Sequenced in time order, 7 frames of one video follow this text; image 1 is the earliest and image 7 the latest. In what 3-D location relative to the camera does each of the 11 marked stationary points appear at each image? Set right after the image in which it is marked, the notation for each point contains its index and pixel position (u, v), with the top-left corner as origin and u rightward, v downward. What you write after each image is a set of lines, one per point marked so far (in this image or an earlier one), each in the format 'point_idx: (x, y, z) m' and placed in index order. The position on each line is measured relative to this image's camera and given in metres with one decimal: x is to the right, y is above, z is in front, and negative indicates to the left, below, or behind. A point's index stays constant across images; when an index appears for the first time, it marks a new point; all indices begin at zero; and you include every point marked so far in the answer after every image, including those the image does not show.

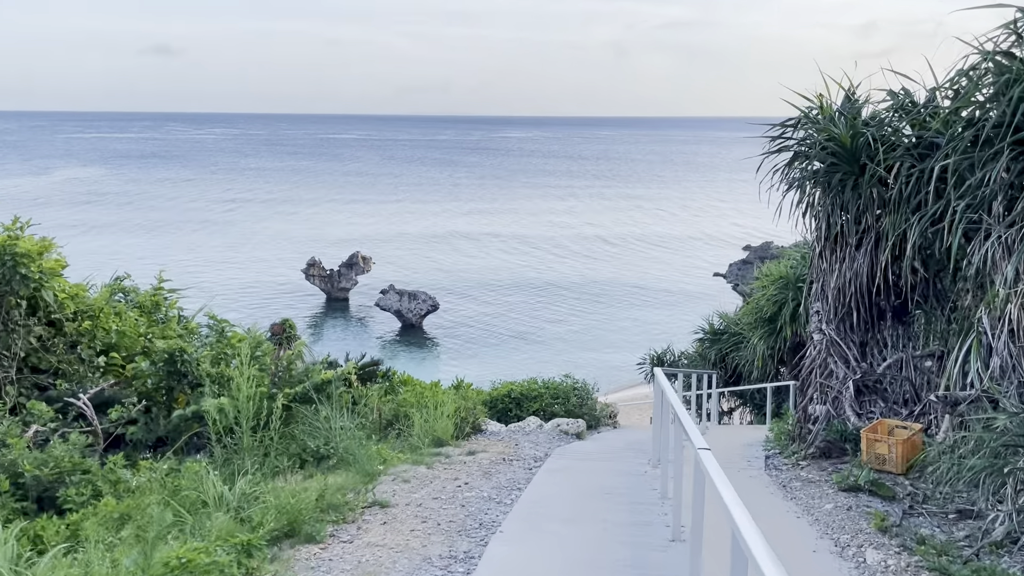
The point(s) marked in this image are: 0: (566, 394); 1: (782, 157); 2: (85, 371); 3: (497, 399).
0: (+0.8, -1.5, +11.6) m
1: (+2.9, +1.4, +8.9) m
2: (-4.1, -0.8, +8.1) m
3: (-0.2, -1.6, +11.7) m
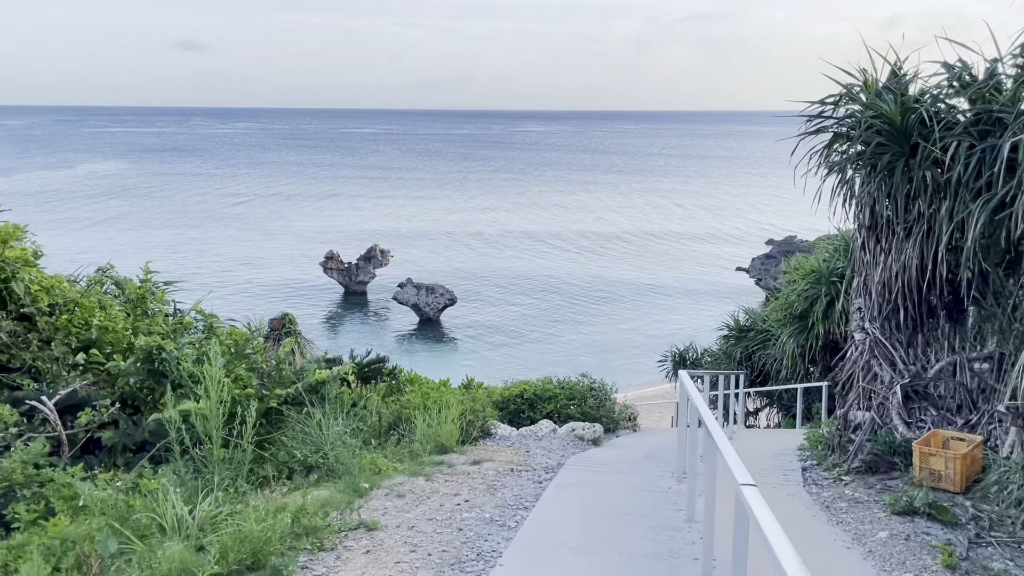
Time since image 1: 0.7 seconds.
0: (+0.9, -1.4, +10.8) m
1: (+3.0, +1.5, +8.1) m
2: (-4.0, -0.7, +7.5) m
3: (-0.1, -1.5, +11.0) m
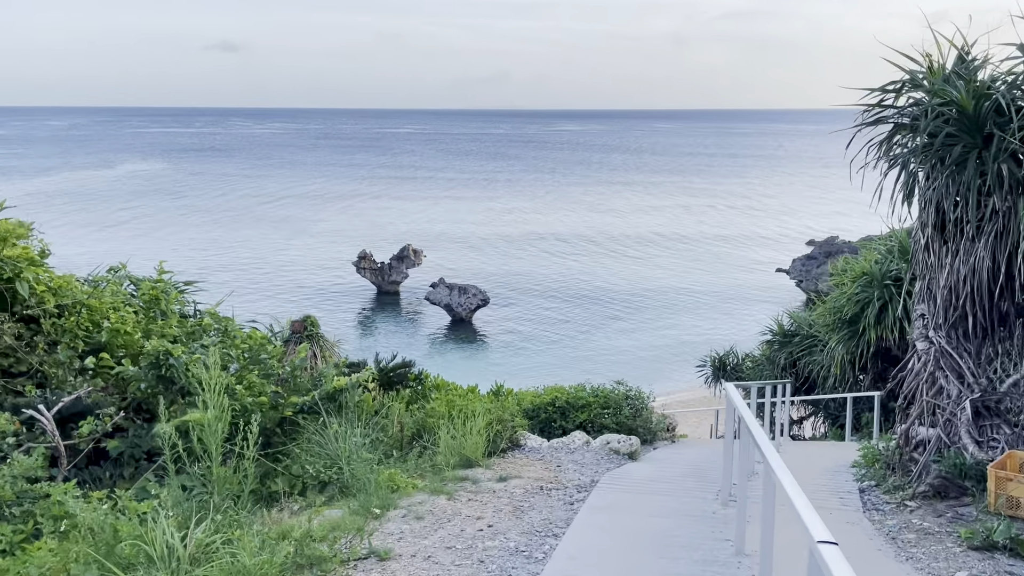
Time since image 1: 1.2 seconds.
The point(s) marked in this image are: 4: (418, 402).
0: (+1.3, -1.4, +10.3) m
1: (+3.3, +1.4, +7.4) m
2: (-3.8, -0.7, +7.1) m
3: (+0.3, -1.5, +10.5) m
4: (-1.1, -1.3, +9.8) m
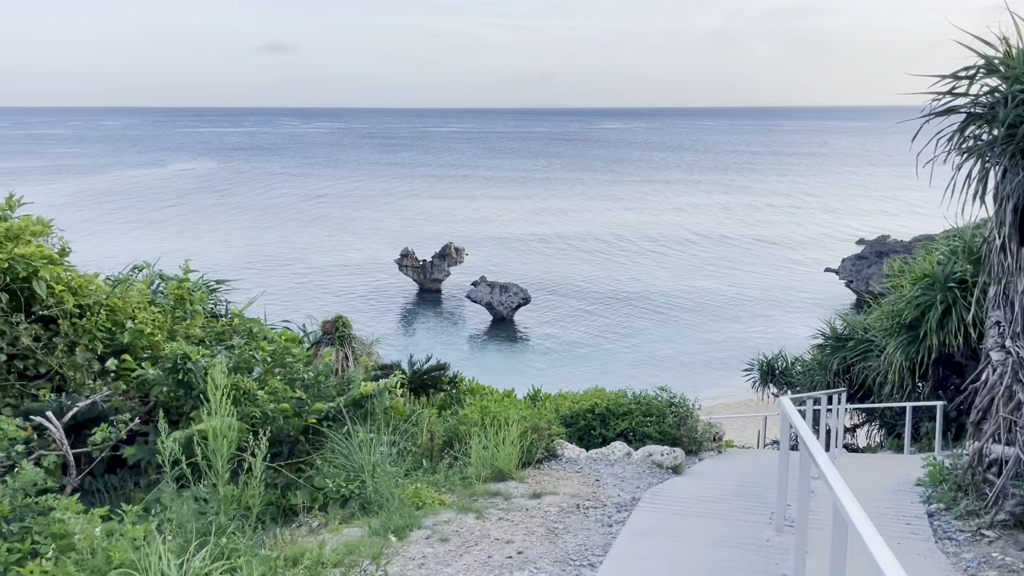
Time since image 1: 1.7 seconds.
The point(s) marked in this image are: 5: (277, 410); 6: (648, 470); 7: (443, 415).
0: (+1.7, -1.5, +9.7) m
1: (+3.6, +1.4, +6.8) m
2: (-3.5, -0.7, +6.8) m
3: (+0.8, -1.5, +10.0) m
4: (-0.7, -1.3, +9.4) m
5: (-1.8, -0.9, +6.5) m
6: (+1.2, -1.7, +7.6) m
7: (-0.7, -1.3, +8.5) m
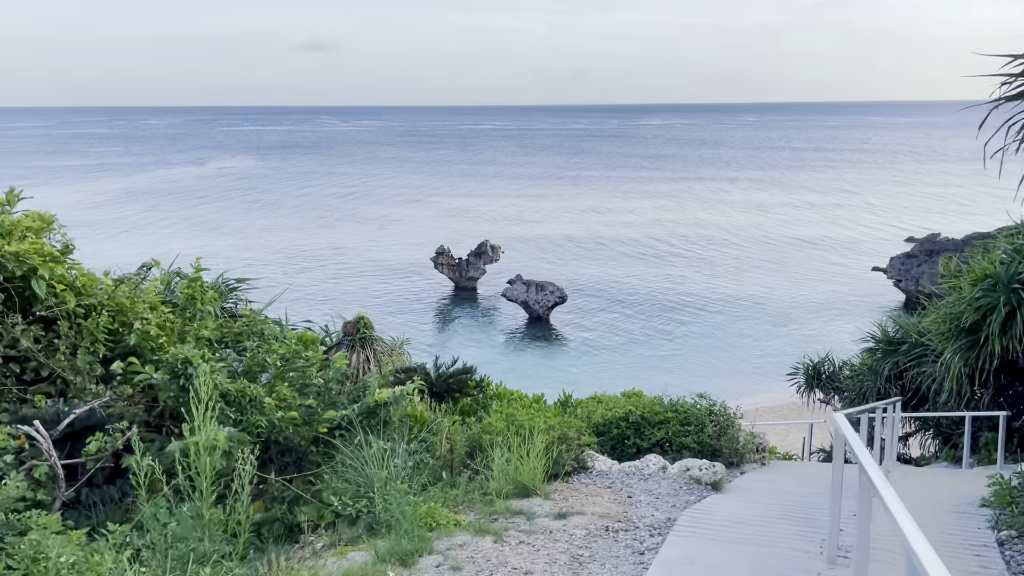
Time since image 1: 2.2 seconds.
0: (+2.1, -1.5, +9.2) m
1: (+3.8, +1.4, +6.1) m
2: (-3.3, -0.7, +6.5) m
3: (+1.1, -1.5, +9.4) m
4: (-0.4, -1.3, +8.9) m
5: (-1.6, -0.9, +6.0) m
6: (+1.5, -1.7, +7.0) m
7: (-0.4, -1.3, +8.0) m
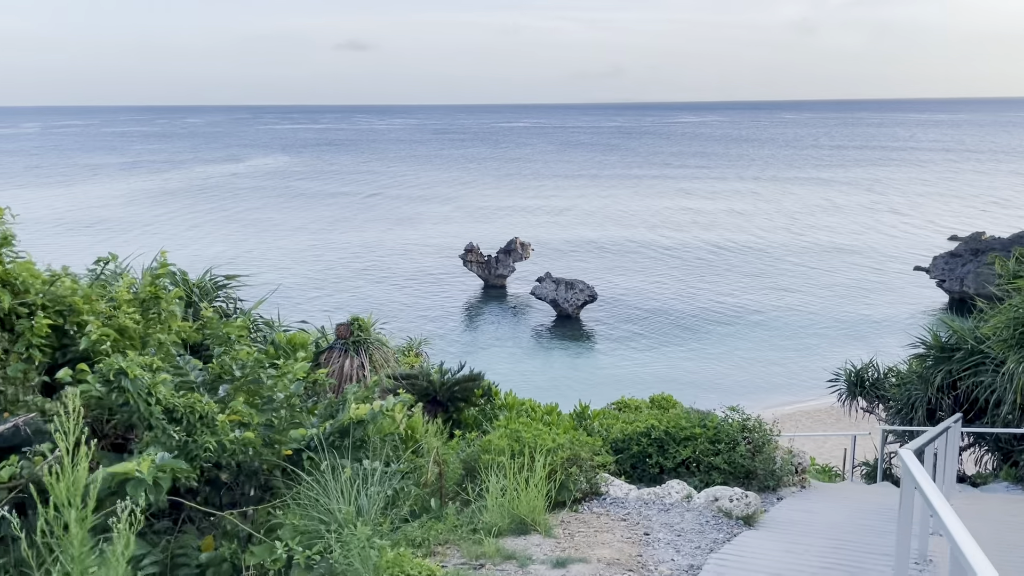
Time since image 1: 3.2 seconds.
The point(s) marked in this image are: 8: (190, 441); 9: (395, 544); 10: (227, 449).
0: (+2.1, -1.5, +8.1) m
1: (+3.8, +1.3, +5.0) m
2: (-3.3, -0.7, +5.6) m
3: (+1.2, -1.5, +8.4) m
4: (-0.3, -1.3, +8.0) m
5: (-1.7, -0.9, +5.1) m
6: (+1.5, -1.7, +6.0) m
7: (-0.4, -1.3, +7.0) m
8: (-2.0, -0.9, +5.1) m
9: (-0.6, -1.5, +4.9) m
10: (-1.8, -1.0, +5.1) m
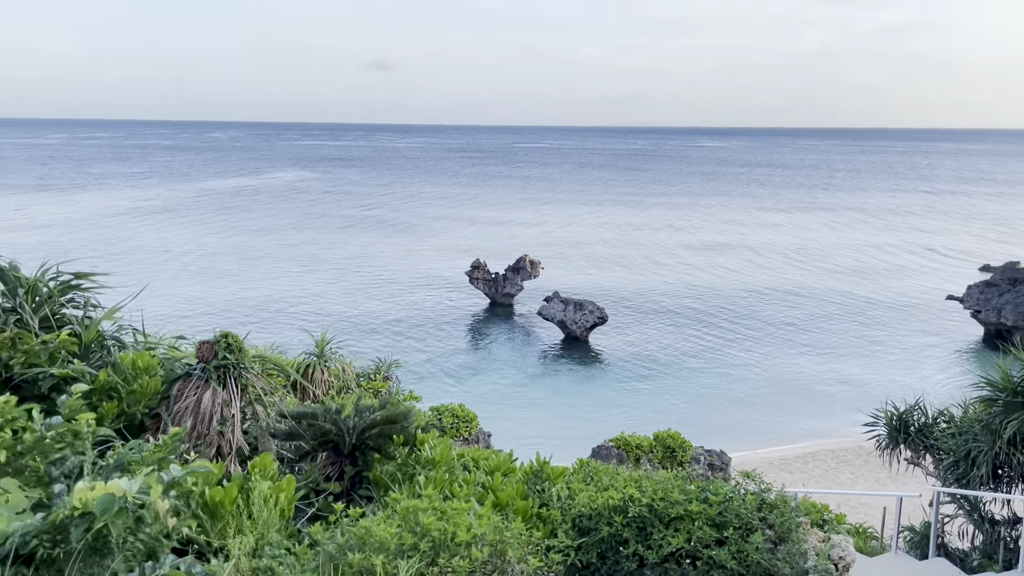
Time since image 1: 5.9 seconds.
0: (+1.6, -1.6, +5.6) m
1: (+3.2, +1.3, +2.6) m
2: (-3.9, -0.6, +3.3) m
3: (+0.6, -1.6, +5.9) m
4: (-0.9, -1.4, +5.5) m
5: (-2.3, -0.9, +2.7) m
6: (+0.8, -1.7, +3.5) m
7: (-1.0, -1.3, +4.6) m
8: (-2.6, -0.9, +2.7) m
9: (-1.3, -1.4, +2.5) m
10: (-2.4, -0.9, +2.7) m
